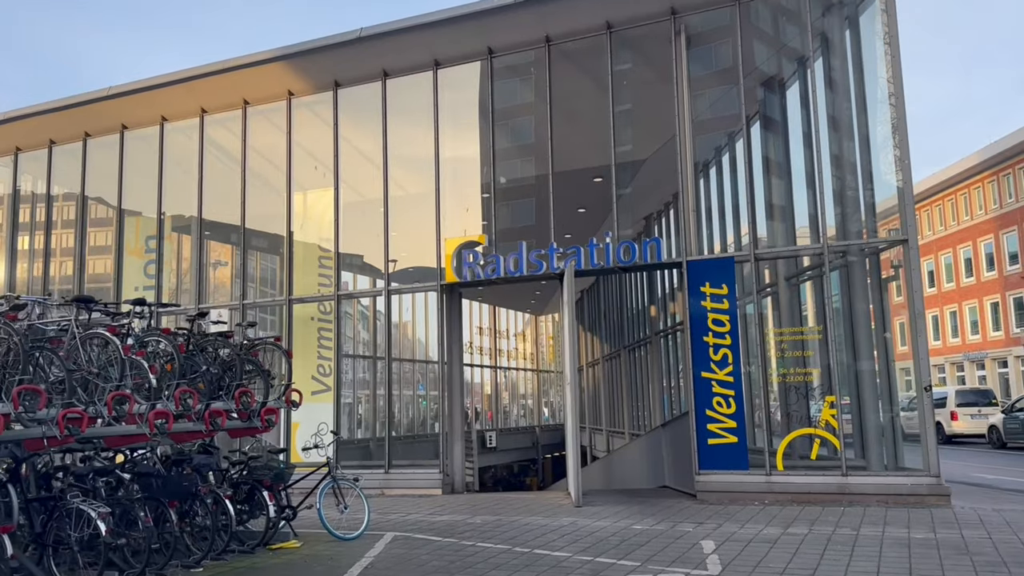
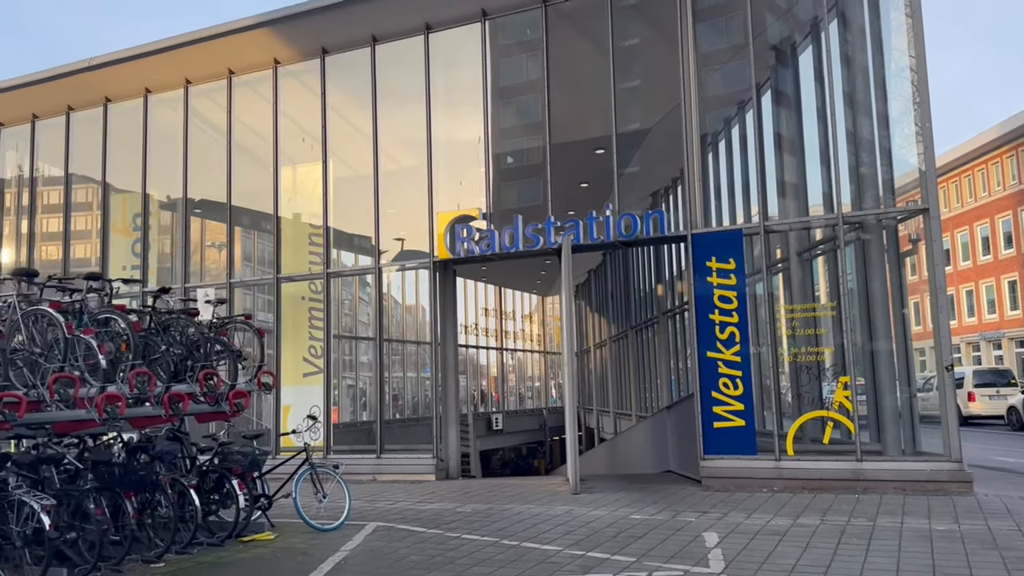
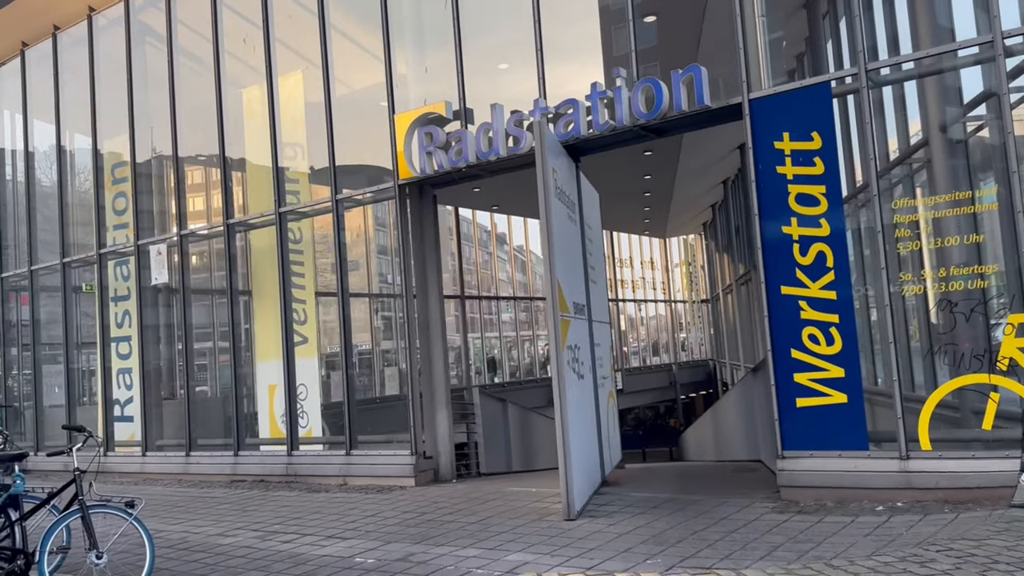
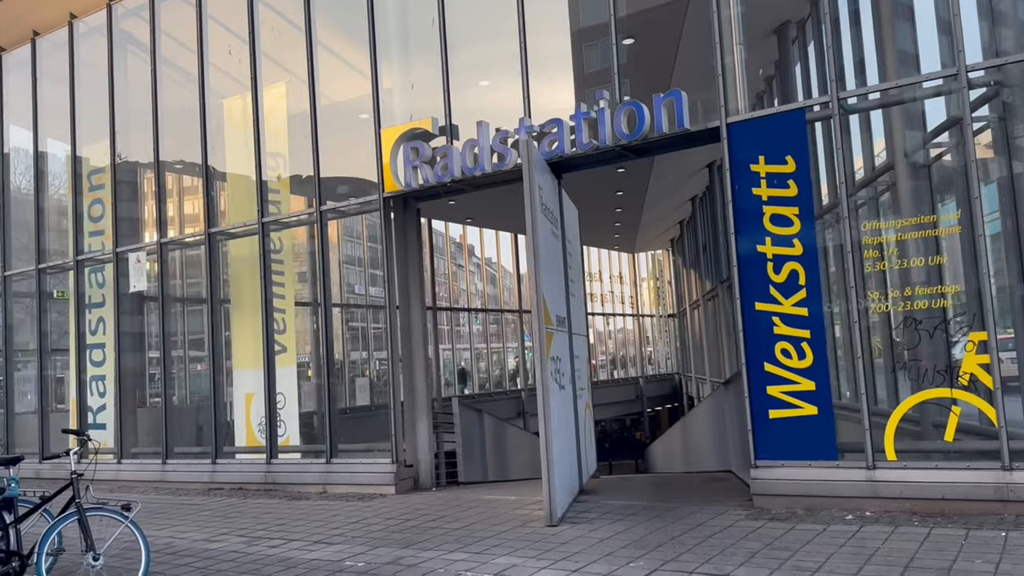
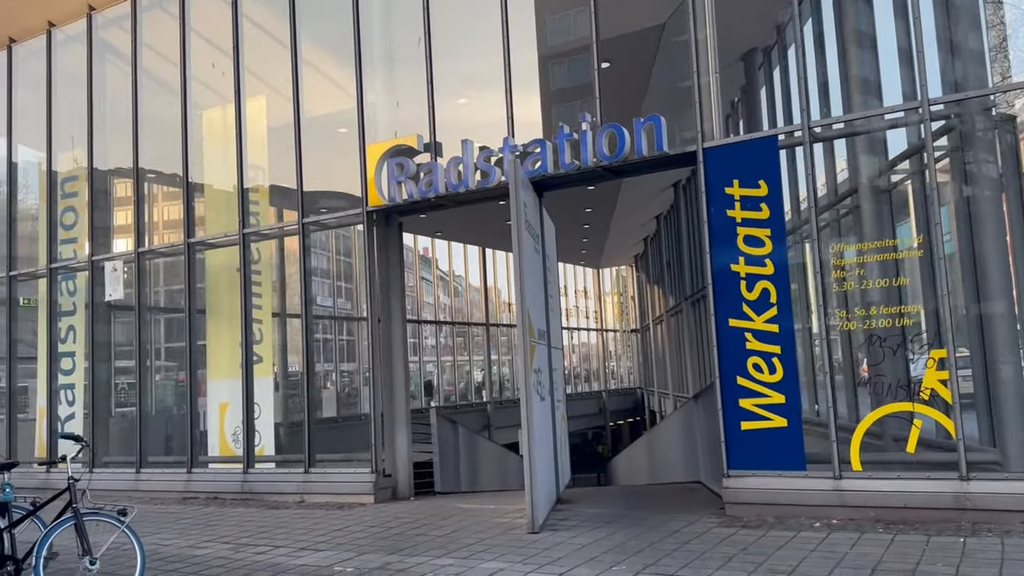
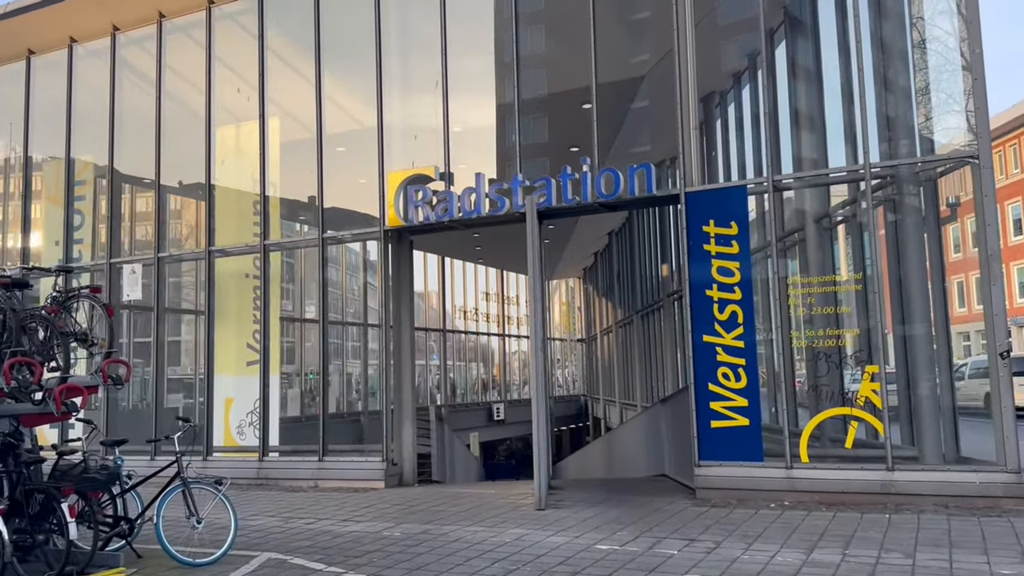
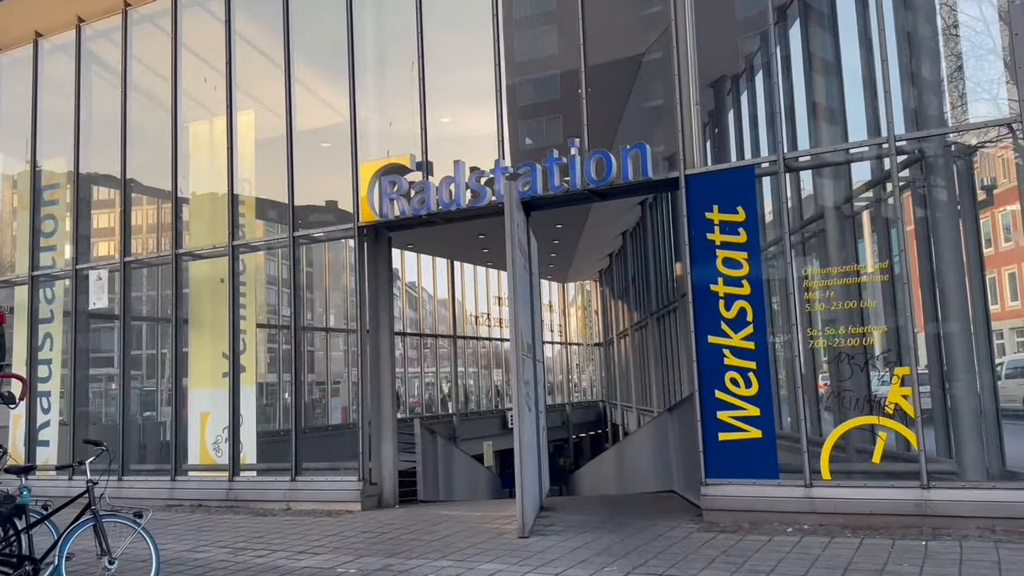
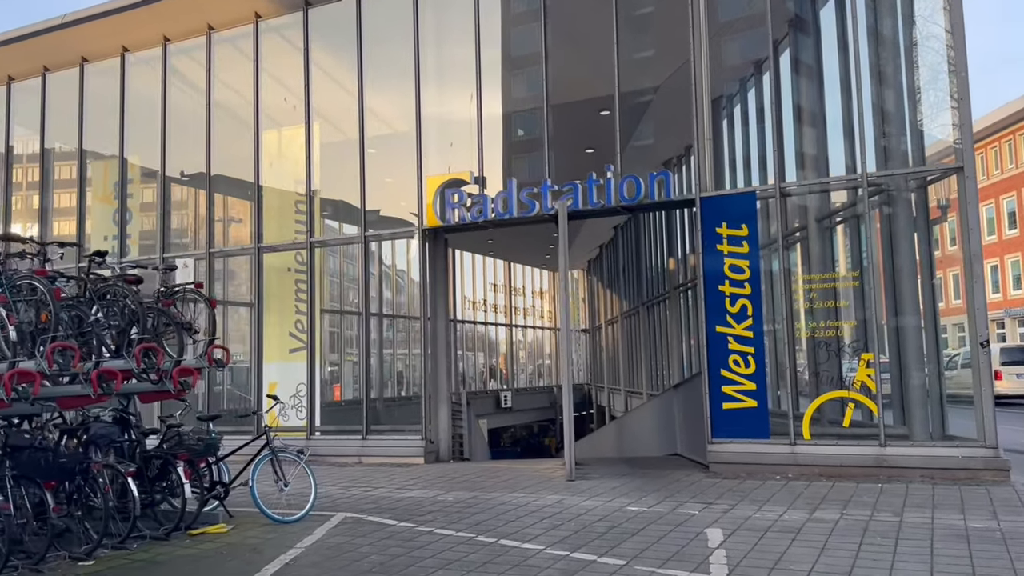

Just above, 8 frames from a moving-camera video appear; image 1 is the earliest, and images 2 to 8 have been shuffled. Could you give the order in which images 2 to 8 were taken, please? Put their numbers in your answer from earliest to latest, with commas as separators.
2, 8, 6, 7, 5, 4, 3
